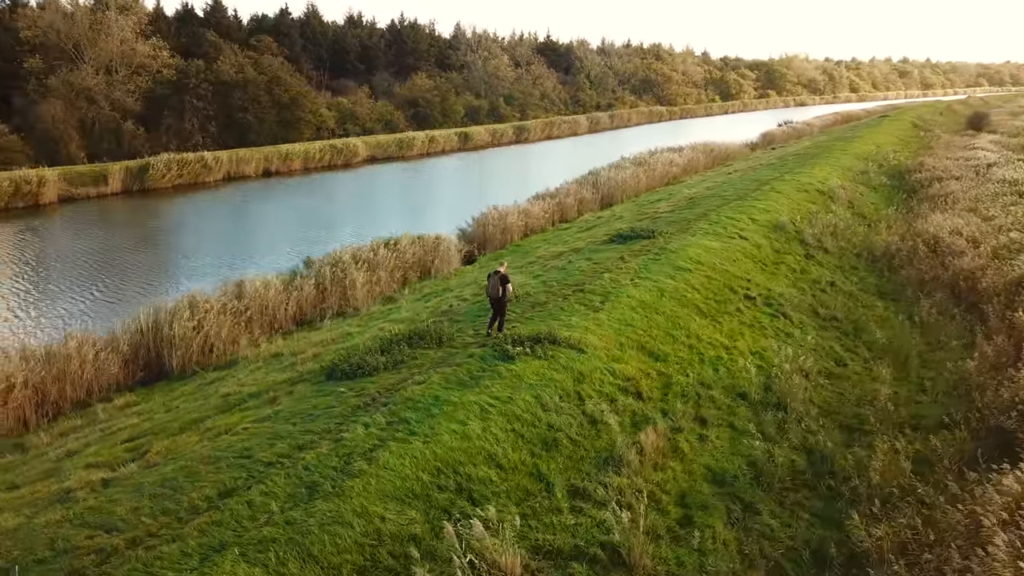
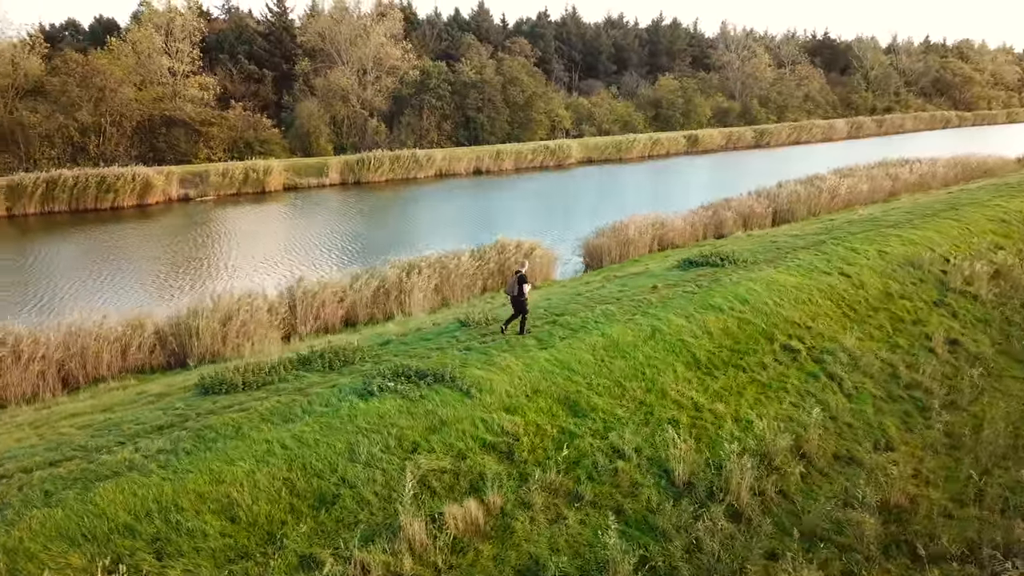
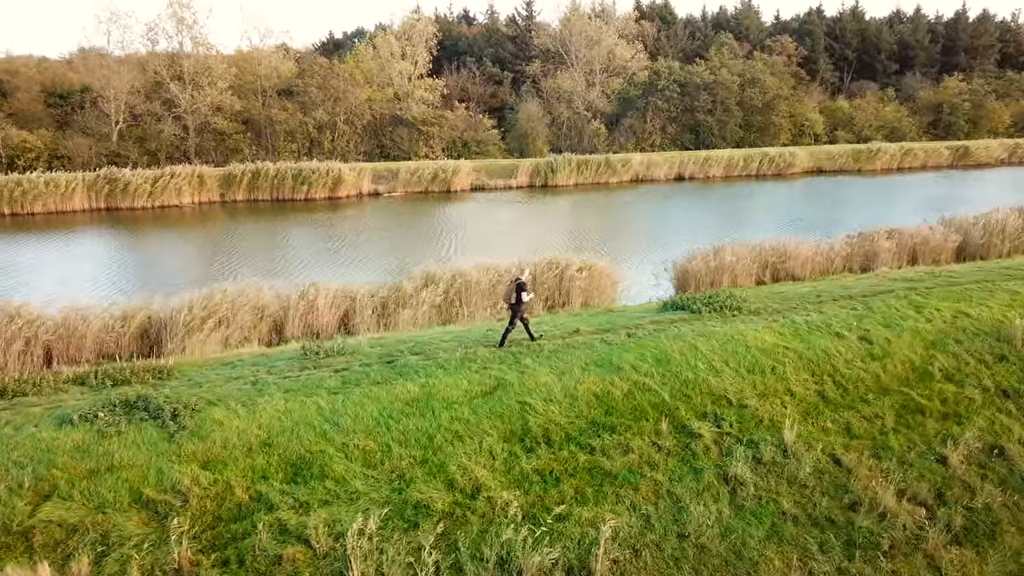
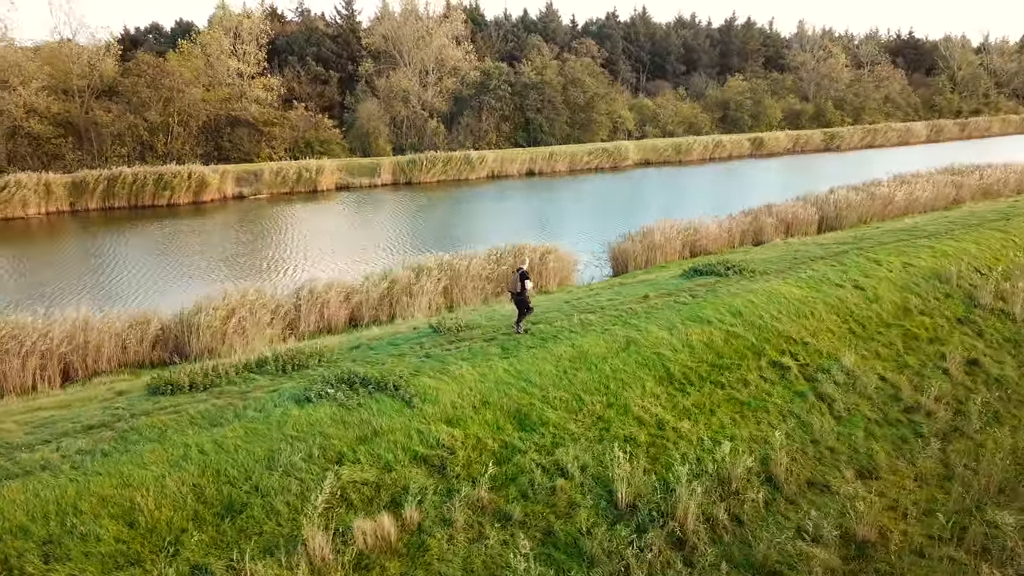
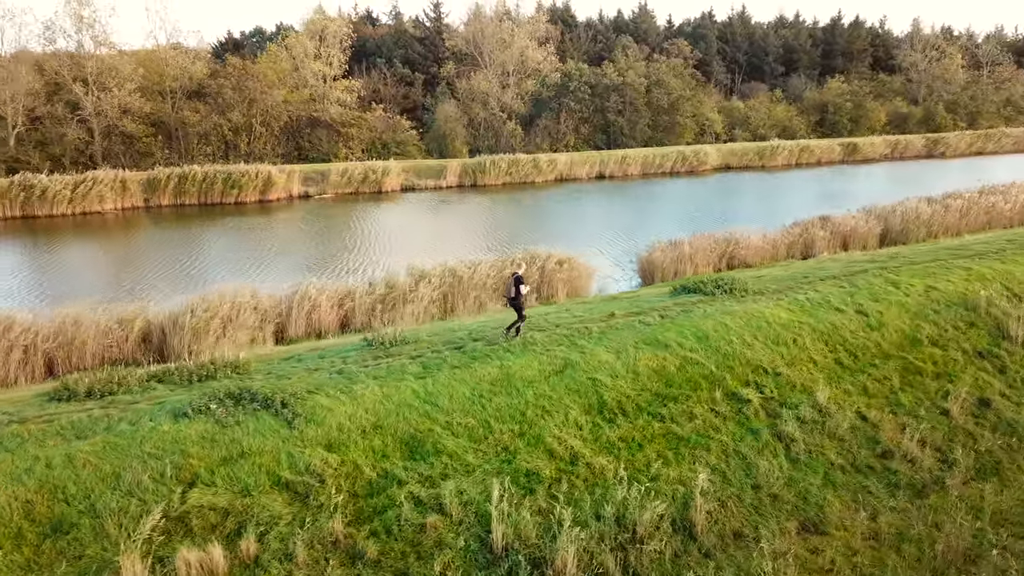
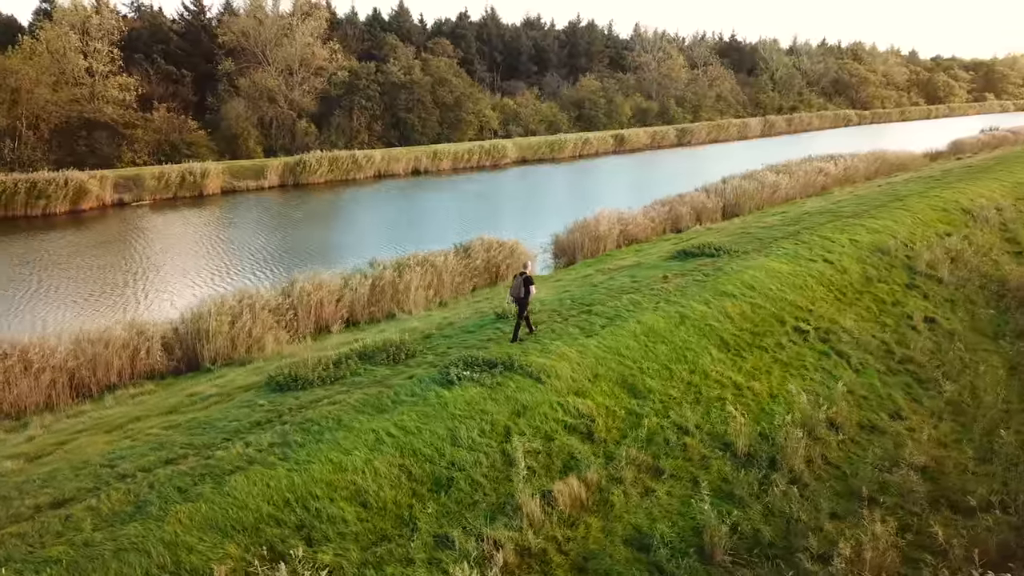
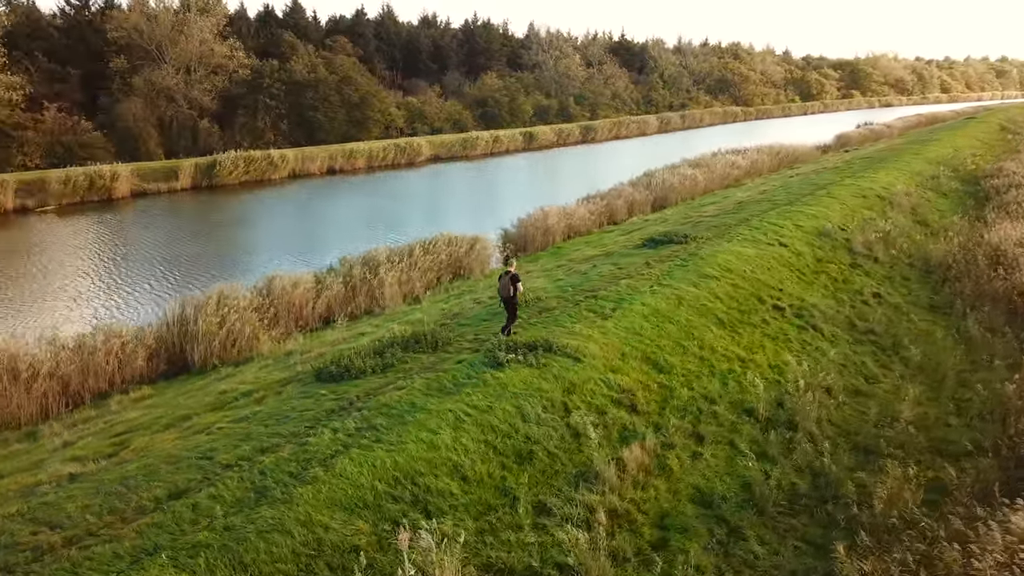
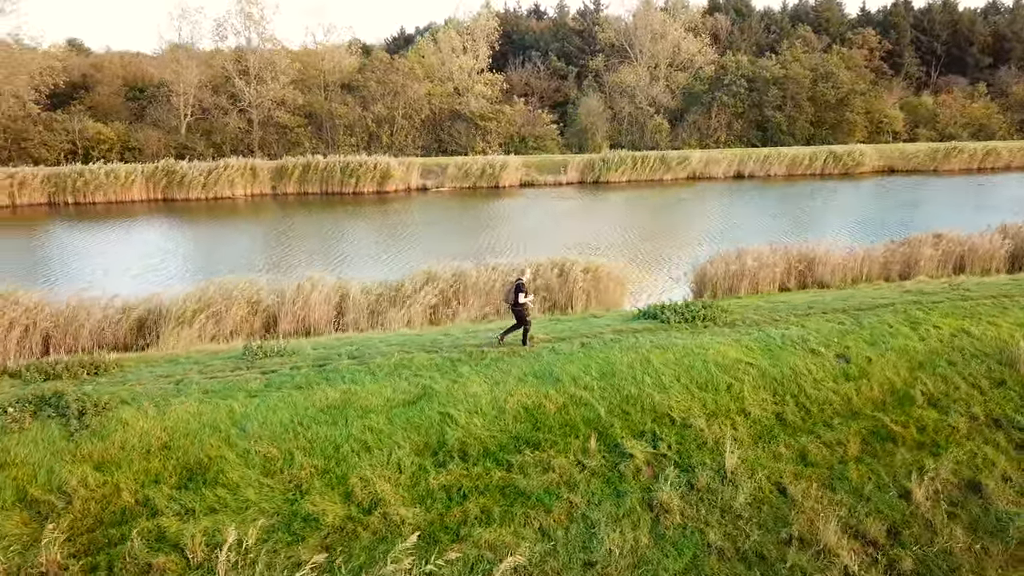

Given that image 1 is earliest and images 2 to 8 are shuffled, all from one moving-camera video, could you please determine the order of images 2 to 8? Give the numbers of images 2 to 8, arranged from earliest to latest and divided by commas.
7, 6, 2, 4, 5, 3, 8
